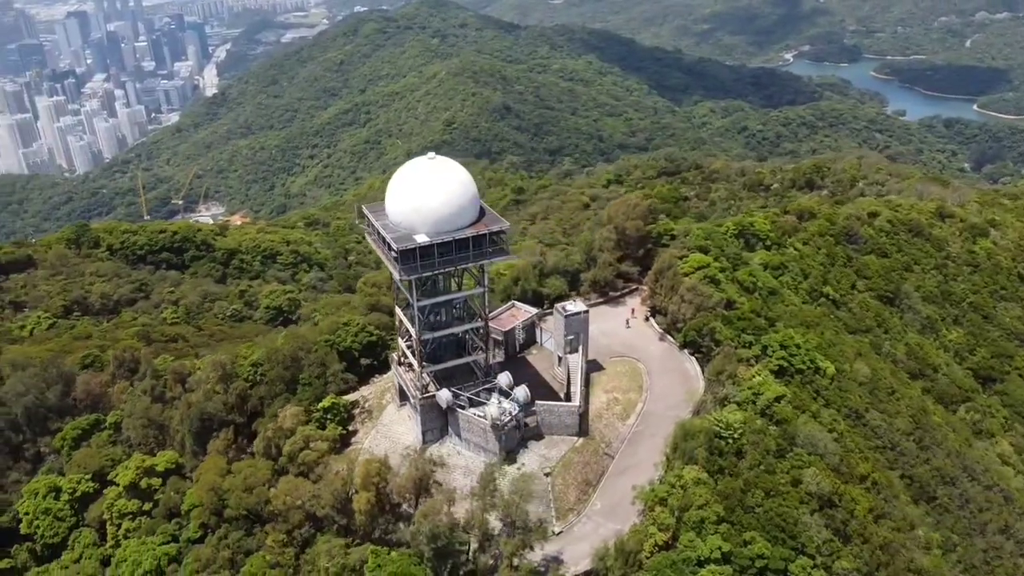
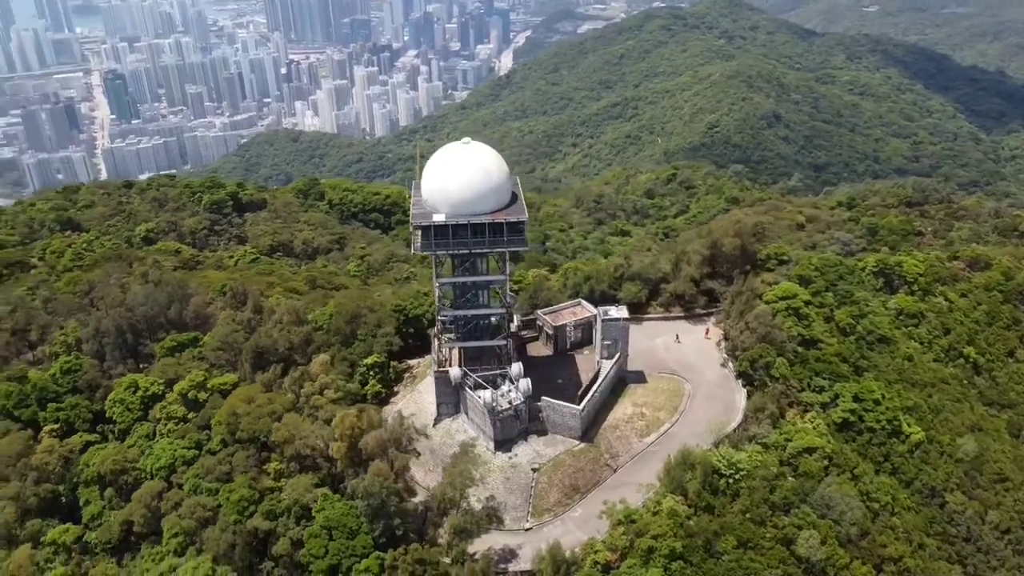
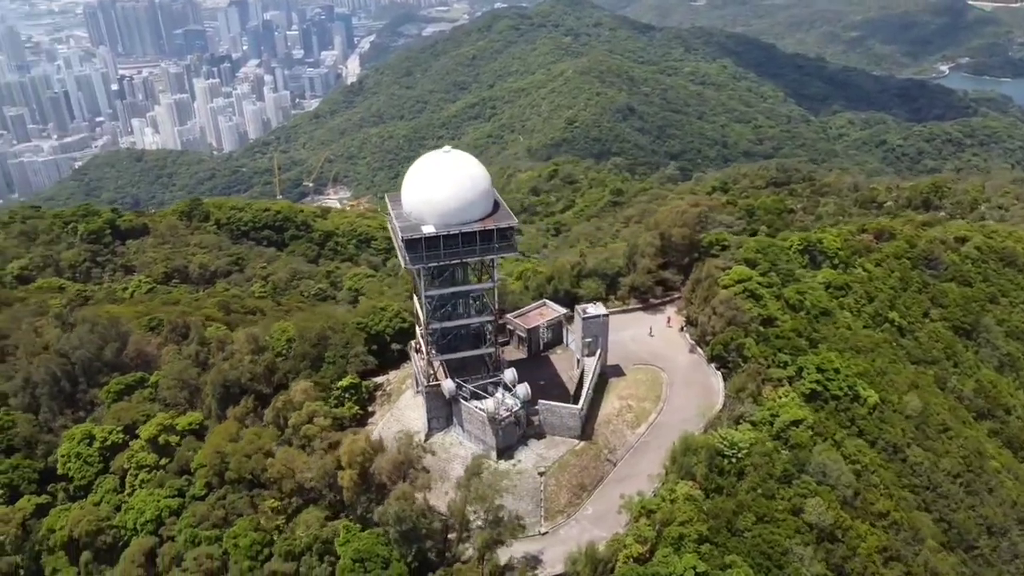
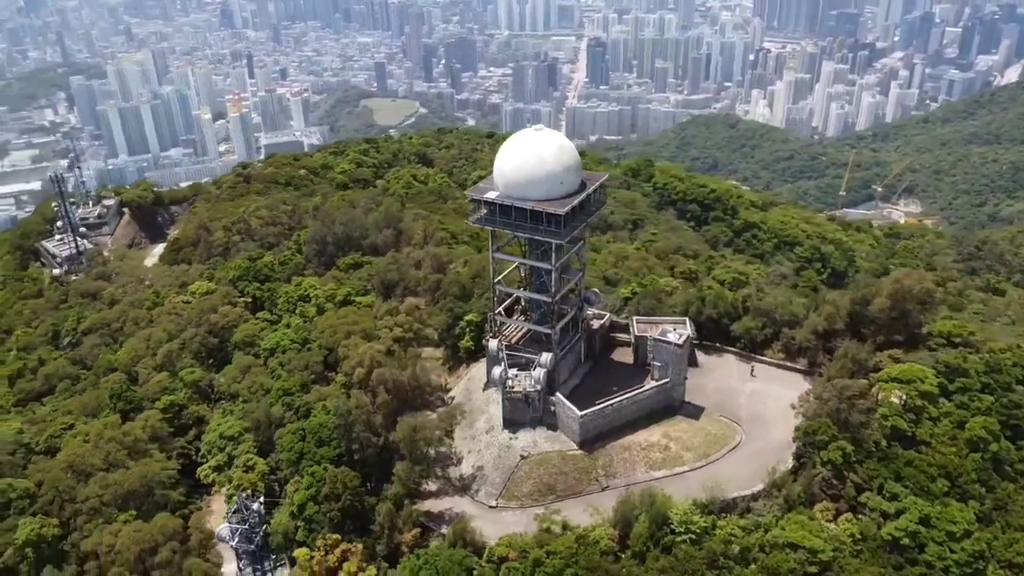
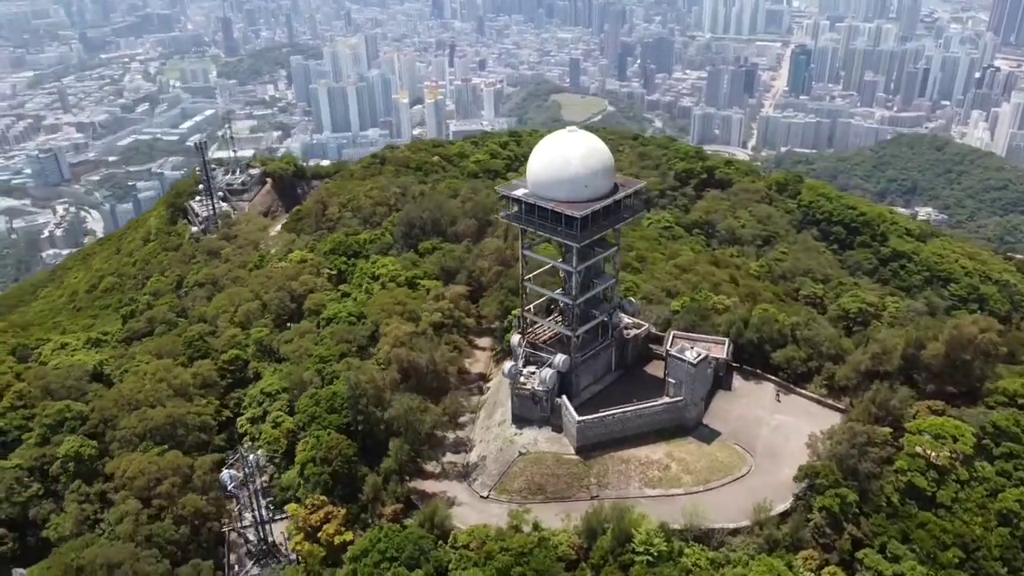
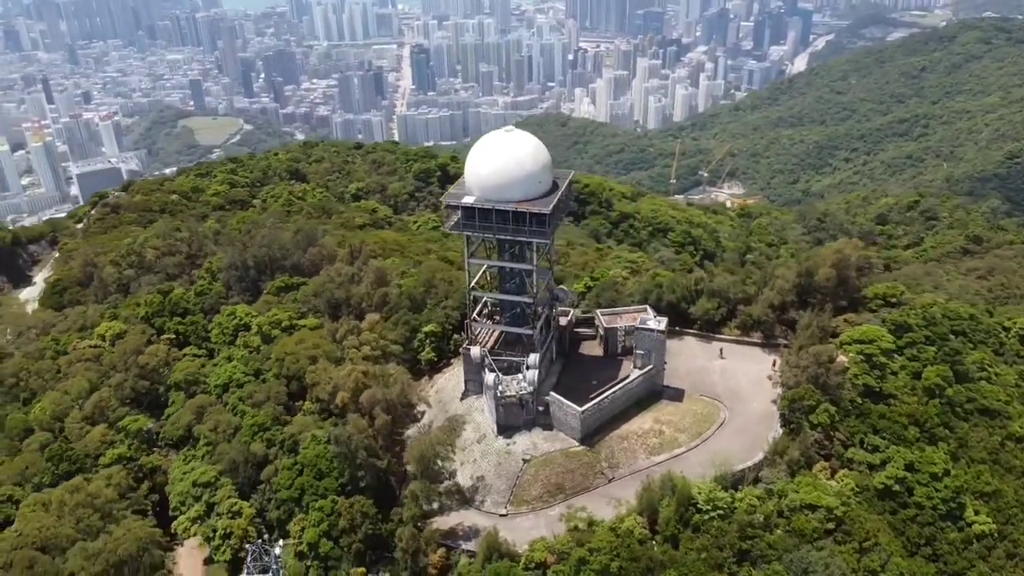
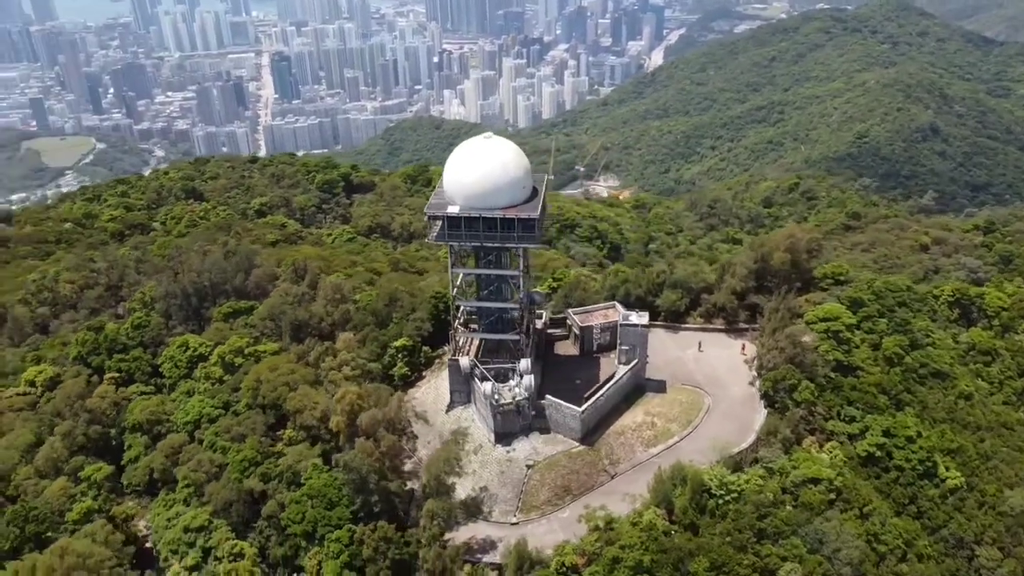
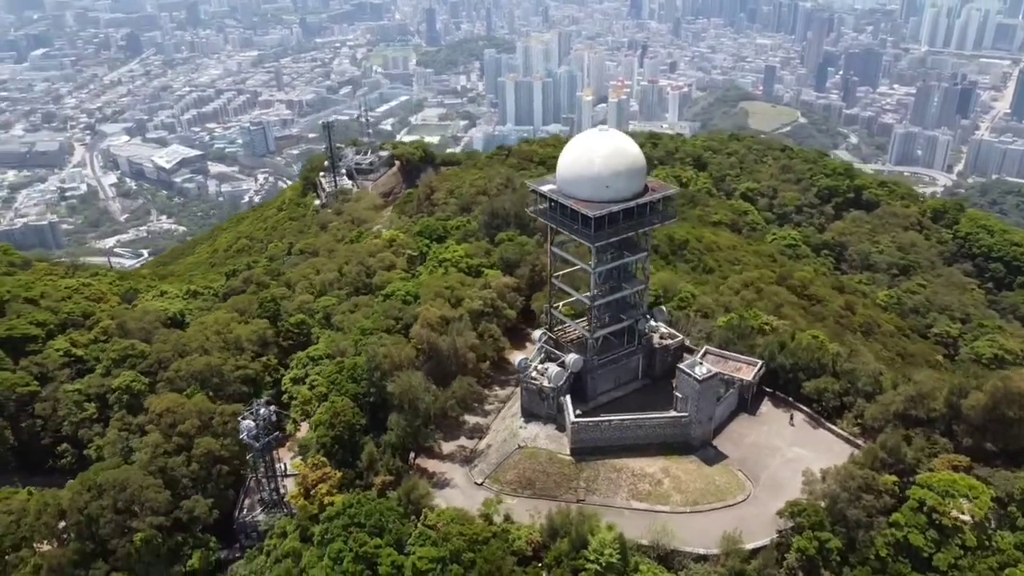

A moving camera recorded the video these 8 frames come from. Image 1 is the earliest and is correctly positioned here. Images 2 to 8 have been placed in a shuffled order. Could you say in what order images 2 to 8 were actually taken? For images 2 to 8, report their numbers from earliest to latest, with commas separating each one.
3, 2, 7, 6, 4, 5, 8
